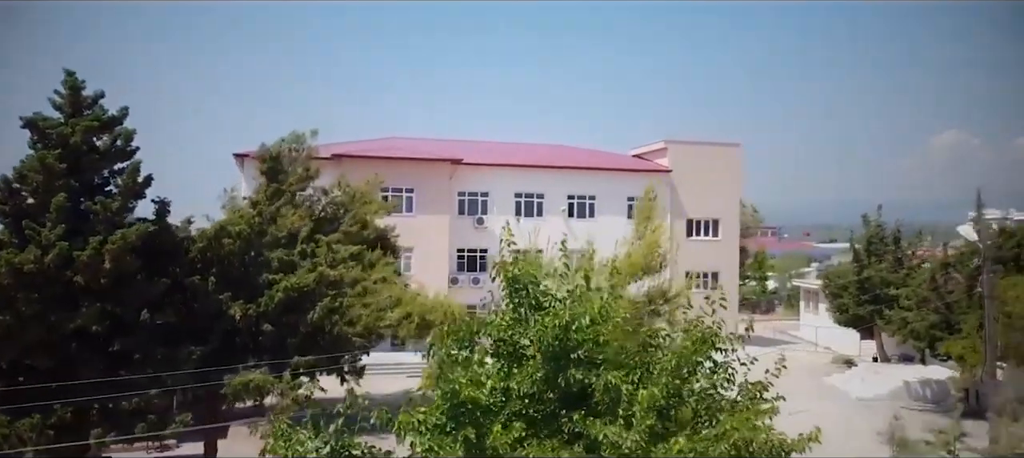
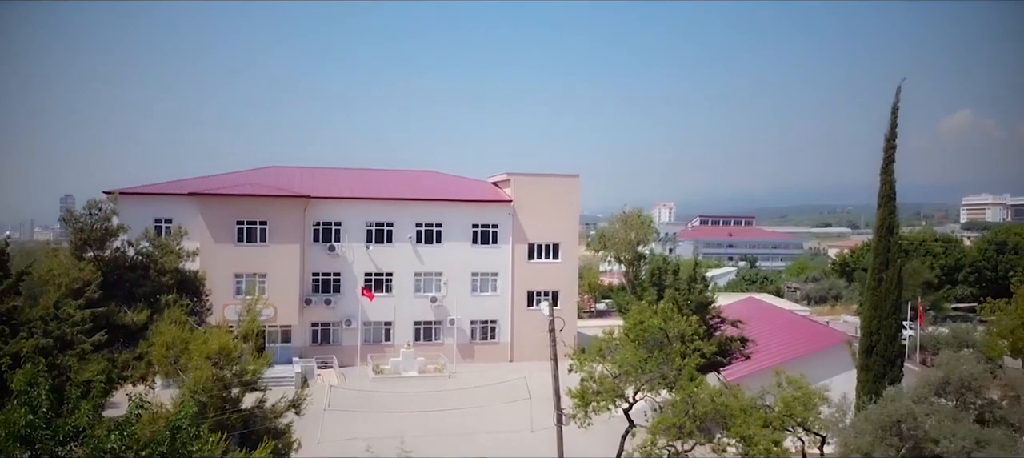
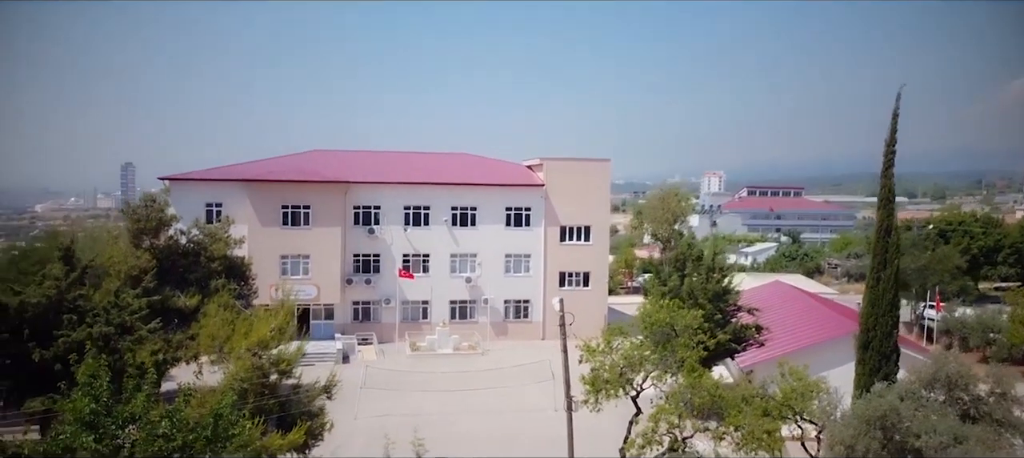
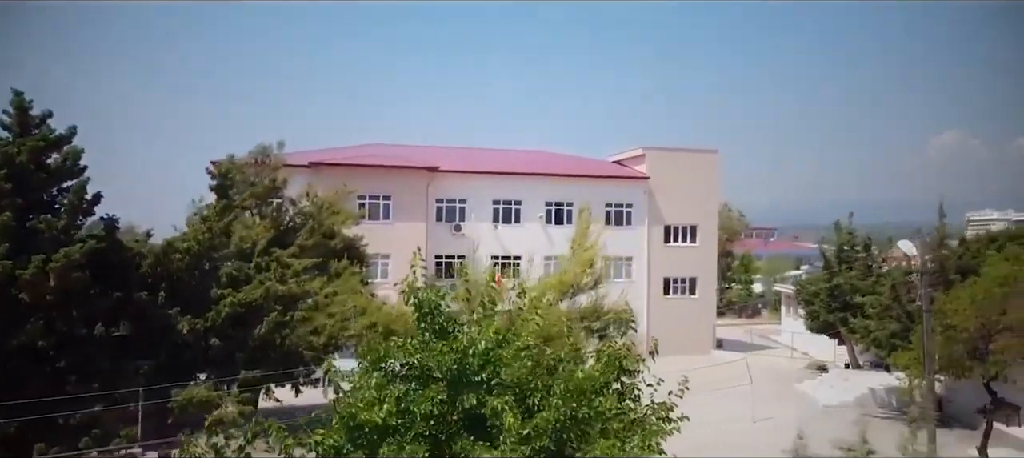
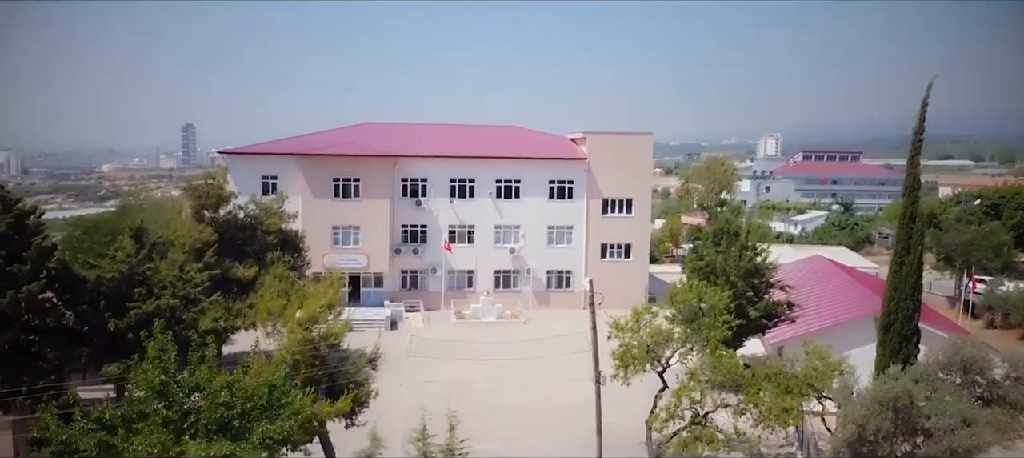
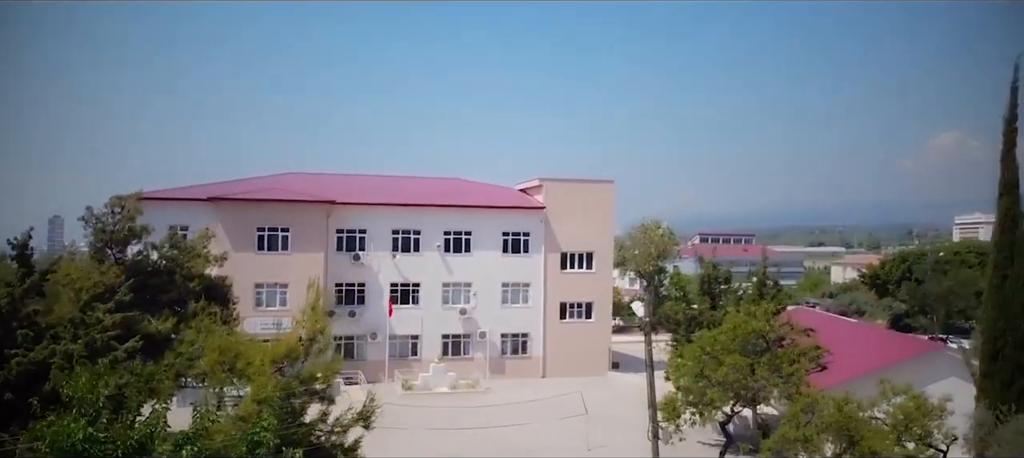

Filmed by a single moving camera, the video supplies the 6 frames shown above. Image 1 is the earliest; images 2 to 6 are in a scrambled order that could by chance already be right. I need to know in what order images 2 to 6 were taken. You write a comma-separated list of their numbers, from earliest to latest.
4, 6, 2, 3, 5
